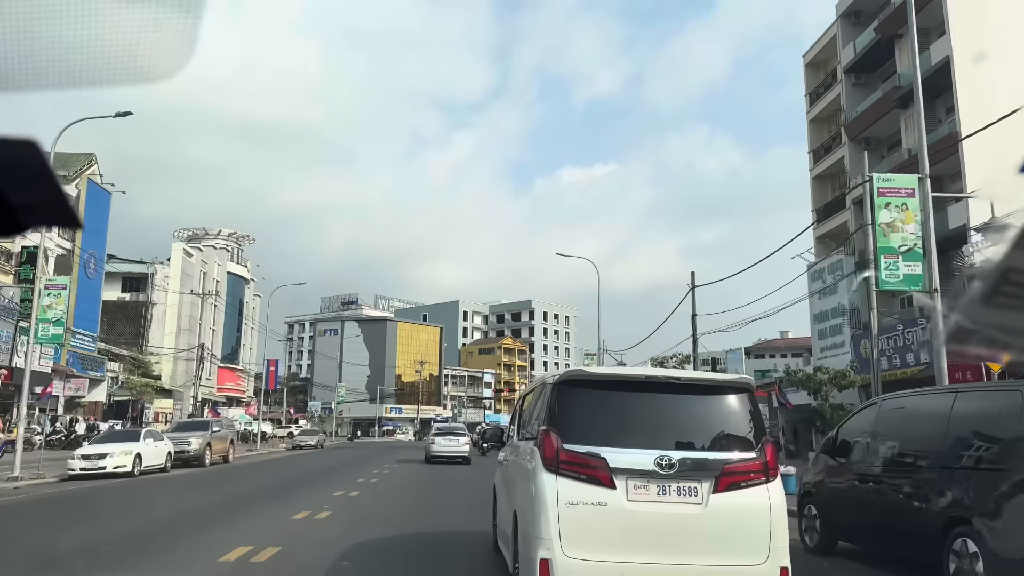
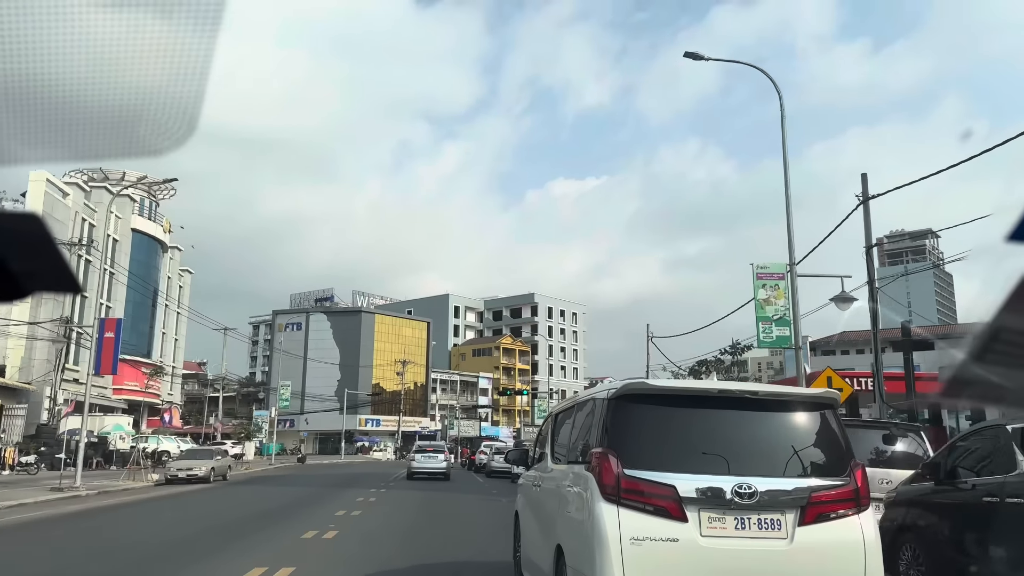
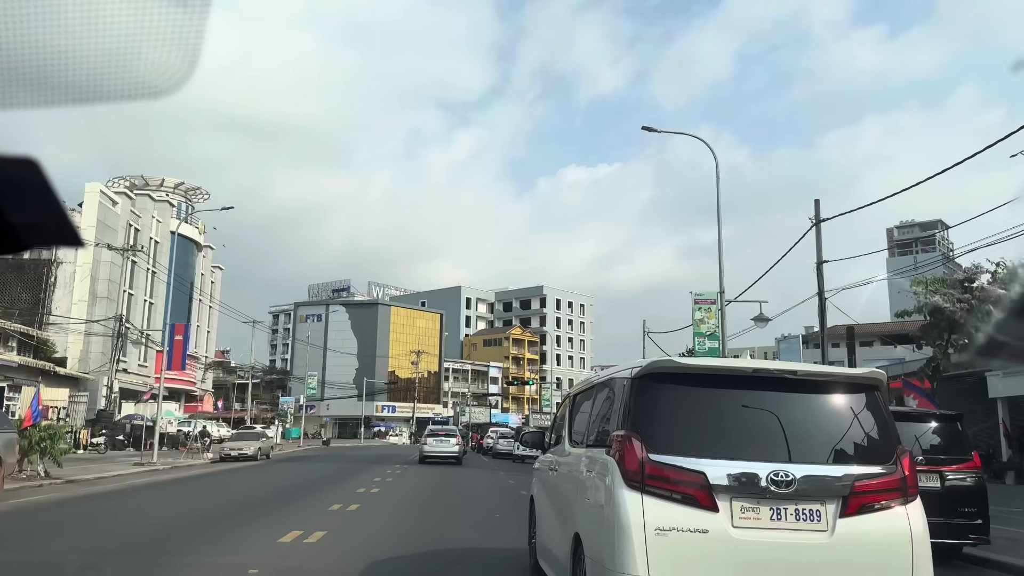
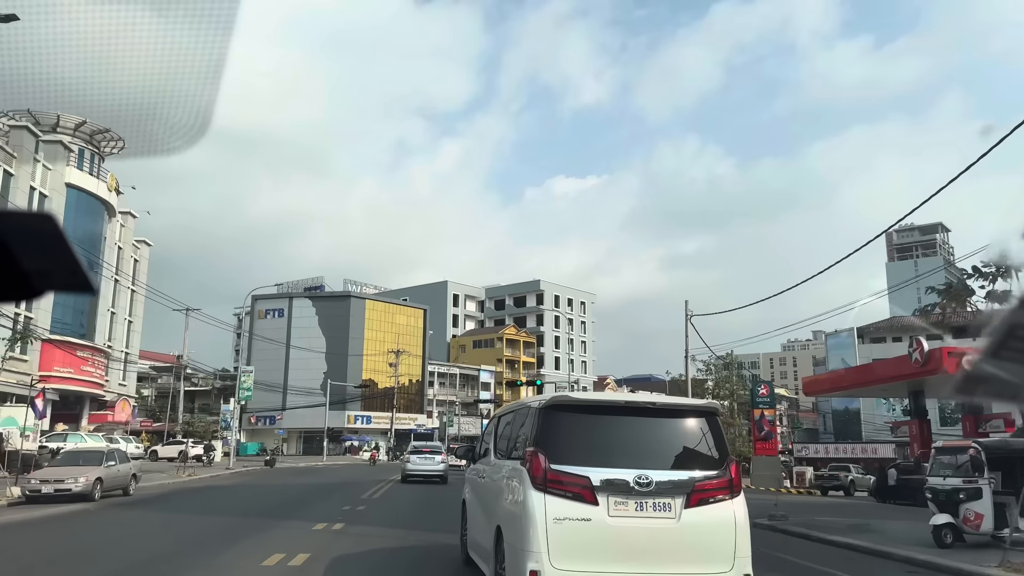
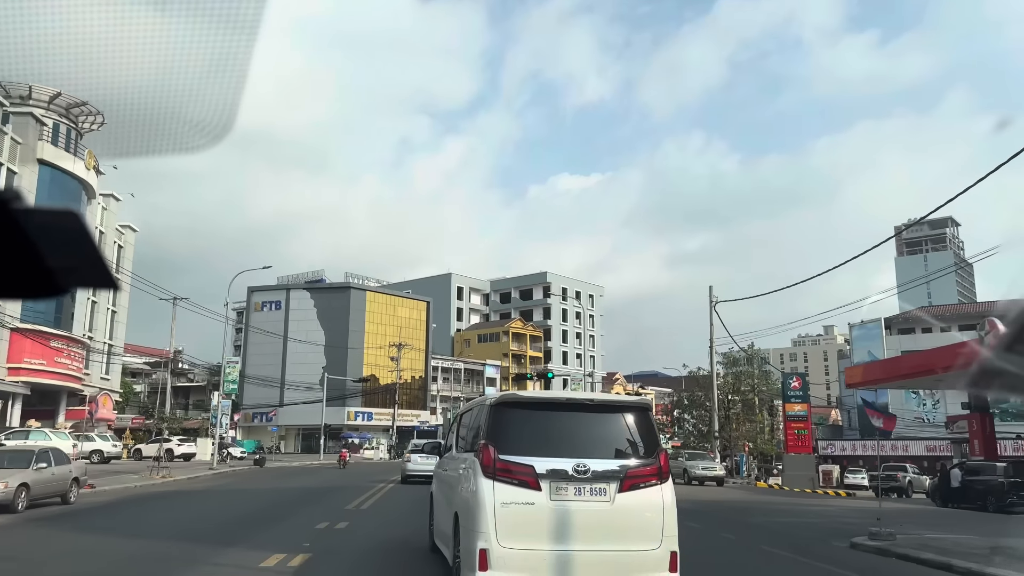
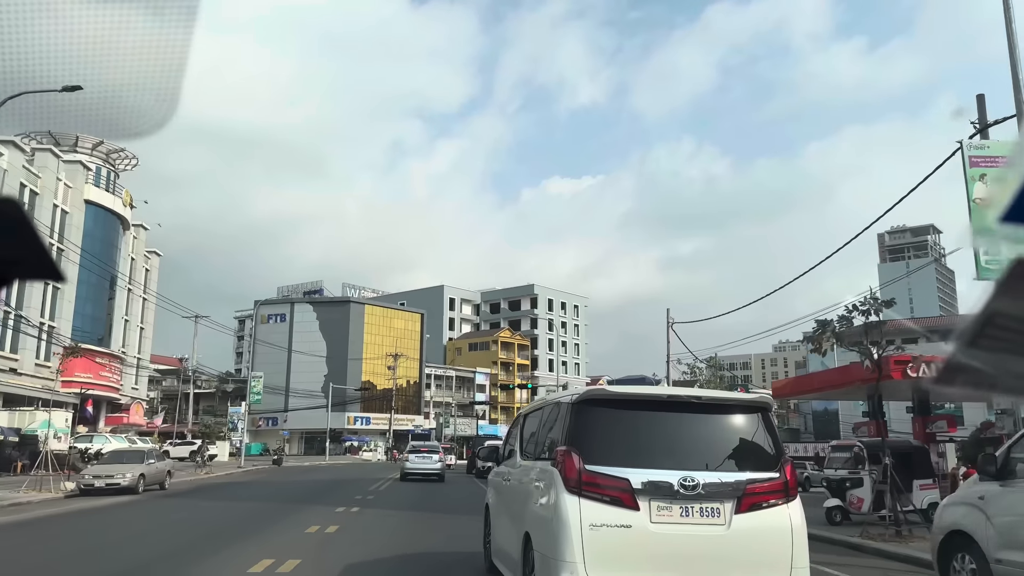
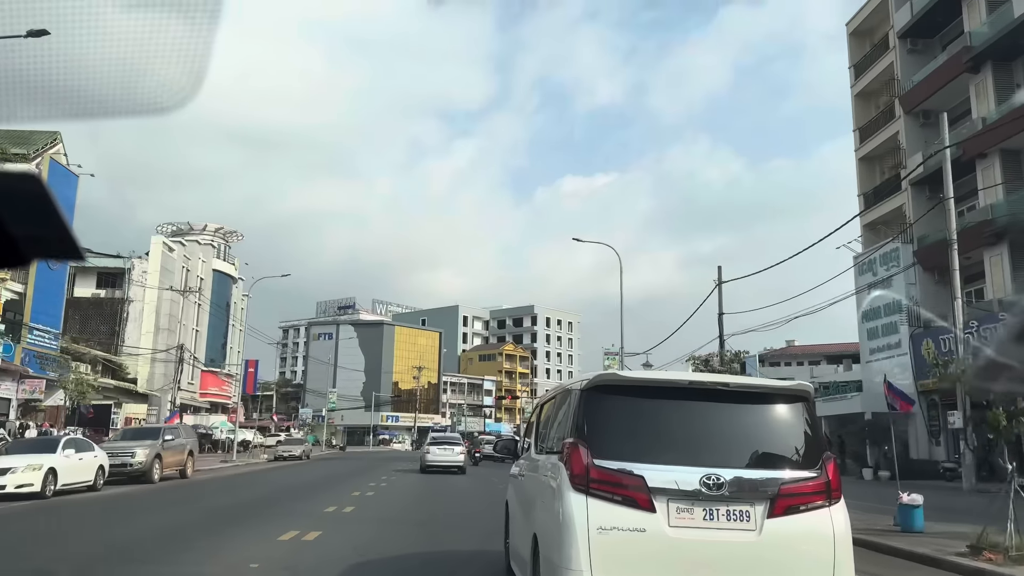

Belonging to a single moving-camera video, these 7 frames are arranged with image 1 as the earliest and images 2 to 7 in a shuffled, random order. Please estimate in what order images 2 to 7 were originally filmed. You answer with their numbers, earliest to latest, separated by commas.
7, 3, 2, 6, 4, 5
